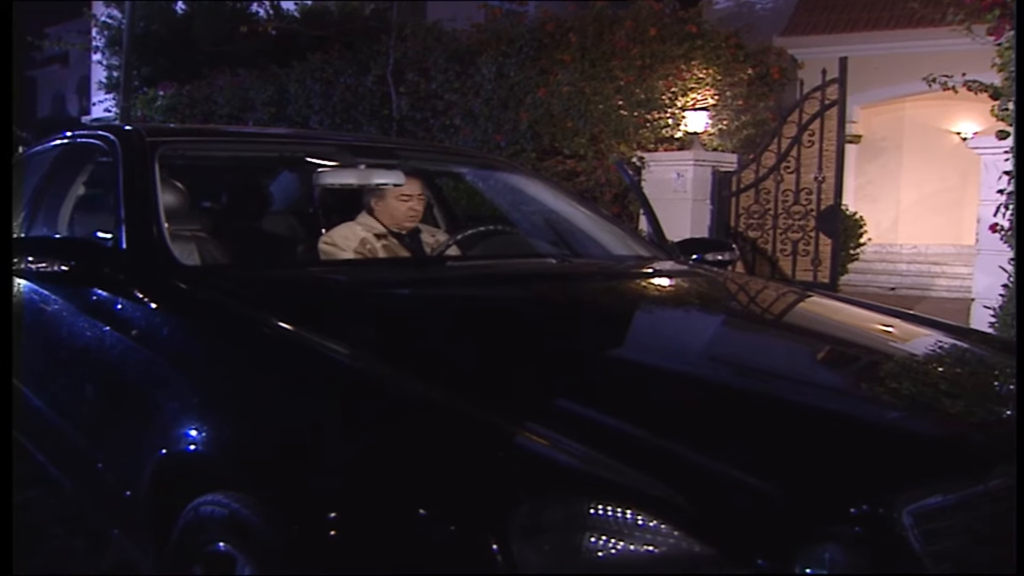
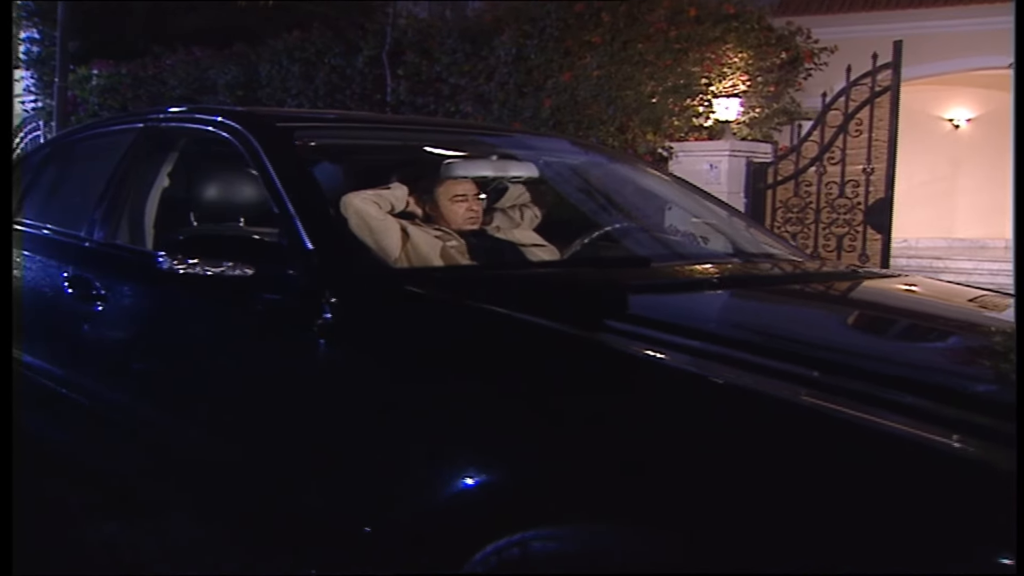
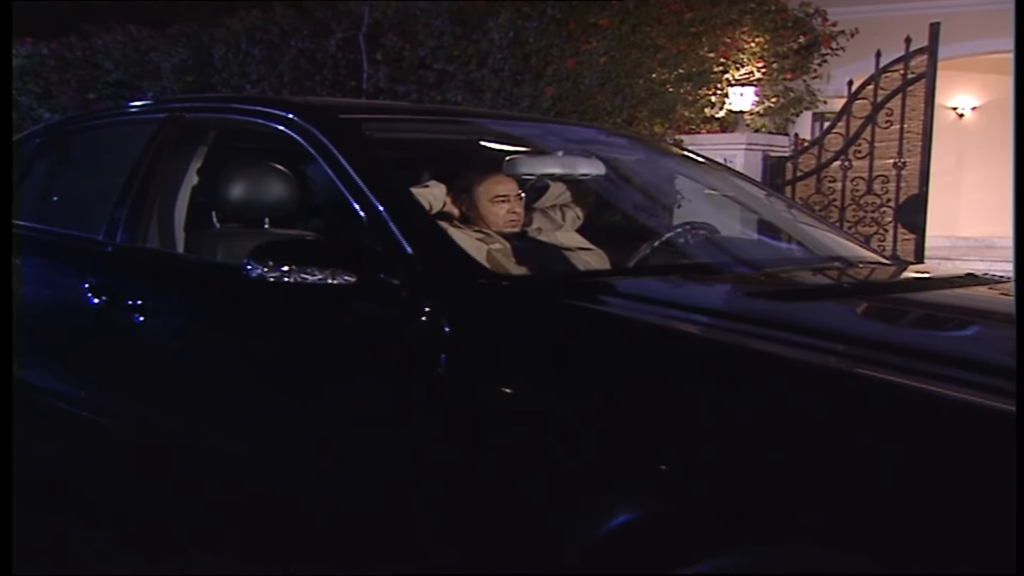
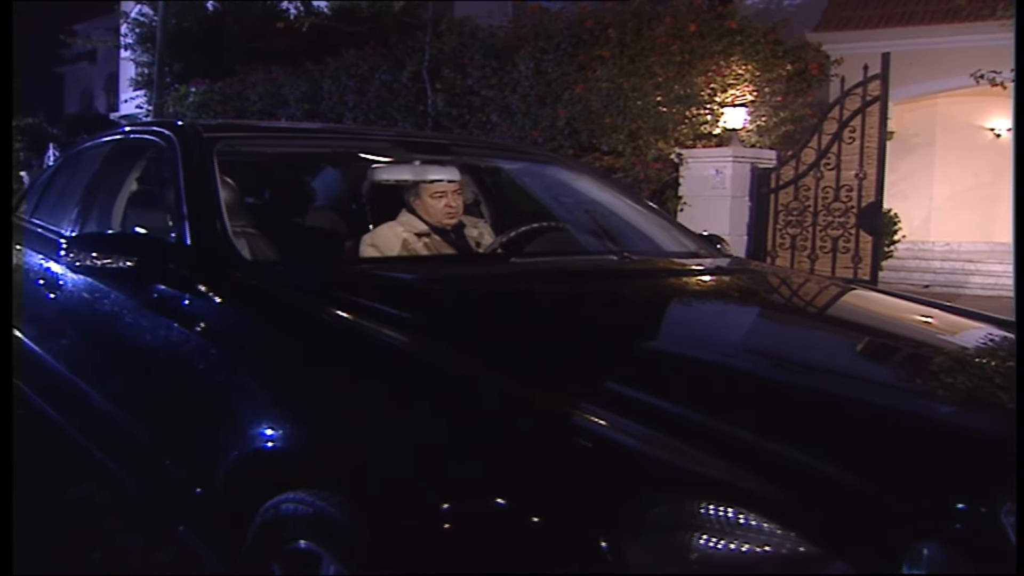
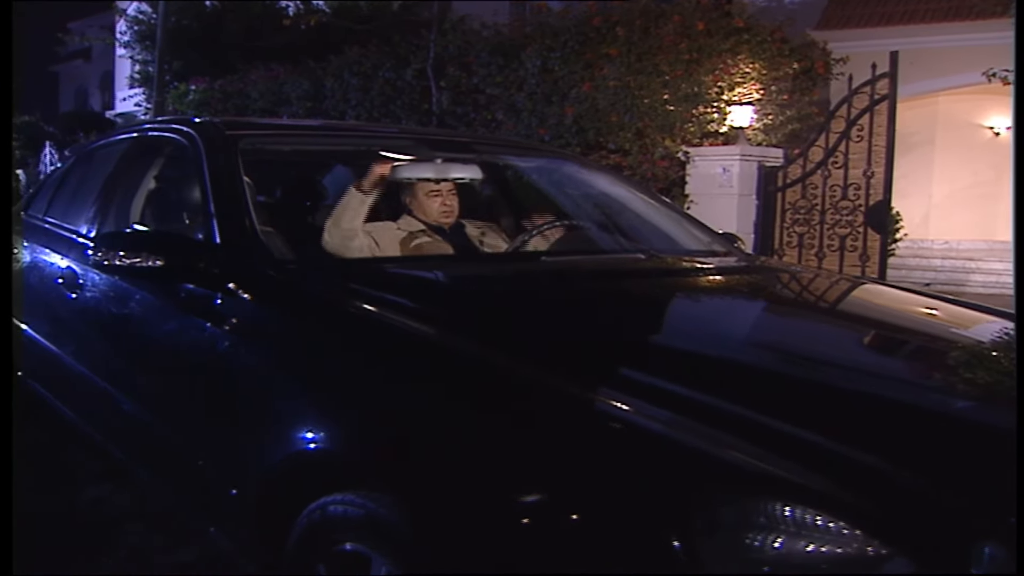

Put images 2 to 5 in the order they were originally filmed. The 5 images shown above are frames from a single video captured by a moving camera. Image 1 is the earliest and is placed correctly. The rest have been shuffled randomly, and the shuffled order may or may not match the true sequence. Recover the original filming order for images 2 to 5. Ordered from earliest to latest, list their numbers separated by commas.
4, 5, 2, 3
